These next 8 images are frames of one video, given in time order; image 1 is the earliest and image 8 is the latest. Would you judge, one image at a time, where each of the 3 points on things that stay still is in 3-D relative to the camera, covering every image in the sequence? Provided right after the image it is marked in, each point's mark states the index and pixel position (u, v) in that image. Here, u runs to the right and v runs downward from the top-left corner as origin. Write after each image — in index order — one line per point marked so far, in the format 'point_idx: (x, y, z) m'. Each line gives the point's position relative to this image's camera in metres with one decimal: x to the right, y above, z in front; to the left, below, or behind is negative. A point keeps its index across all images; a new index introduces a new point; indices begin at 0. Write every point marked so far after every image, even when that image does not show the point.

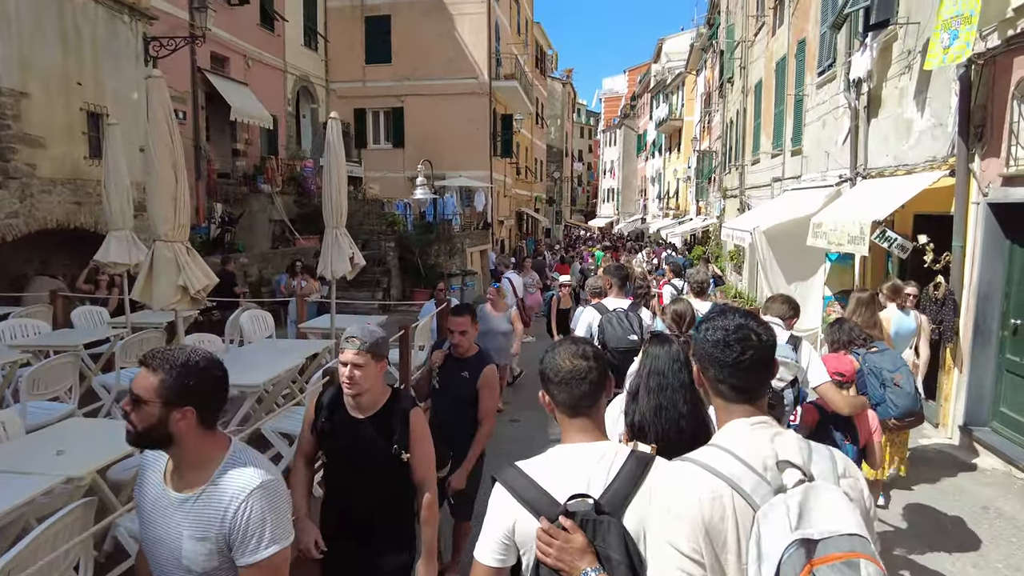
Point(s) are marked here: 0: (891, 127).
0: (+4.5, +1.9, +7.9) m
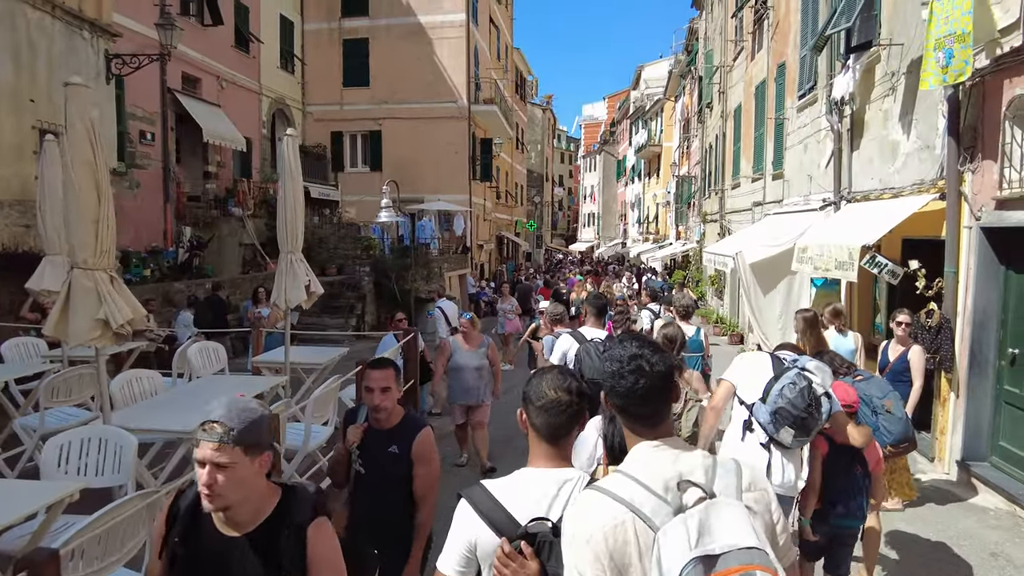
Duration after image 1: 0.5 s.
0: (+4.2, +1.6, +7.7) m
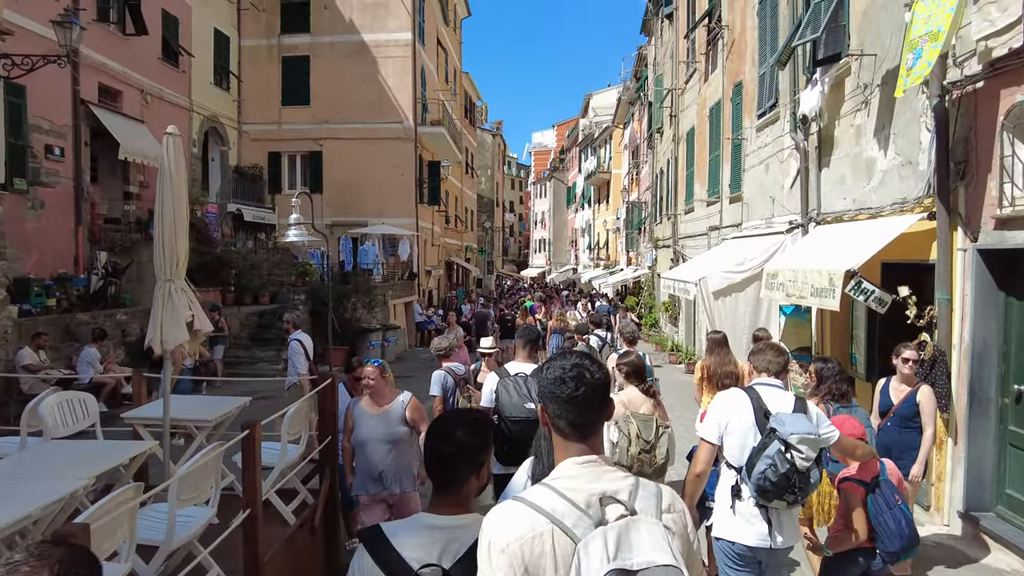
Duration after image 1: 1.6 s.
0: (+3.6, +1.3, +7.2) m
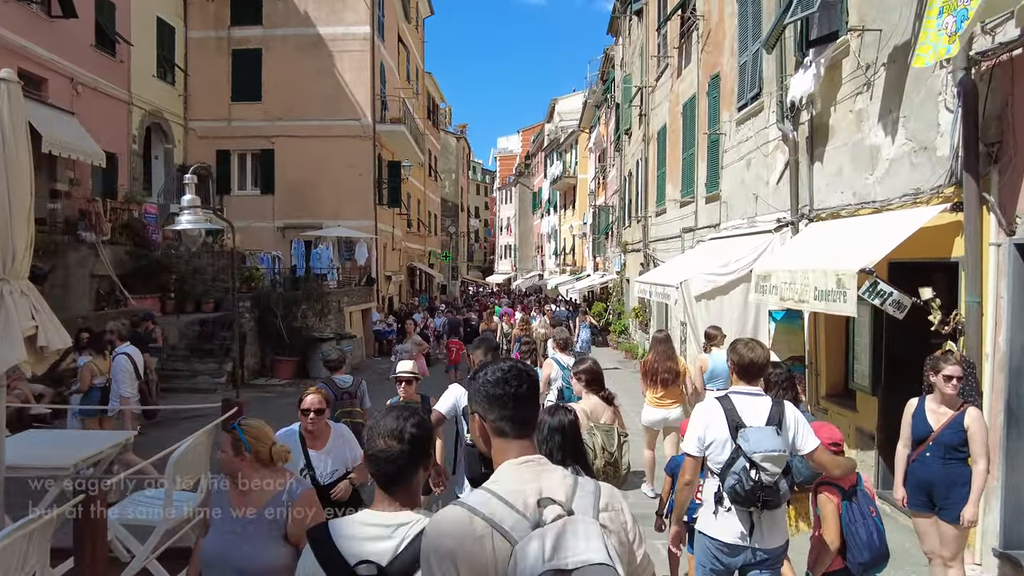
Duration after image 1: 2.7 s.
0: (+3.2, +1.3, +6.5) m
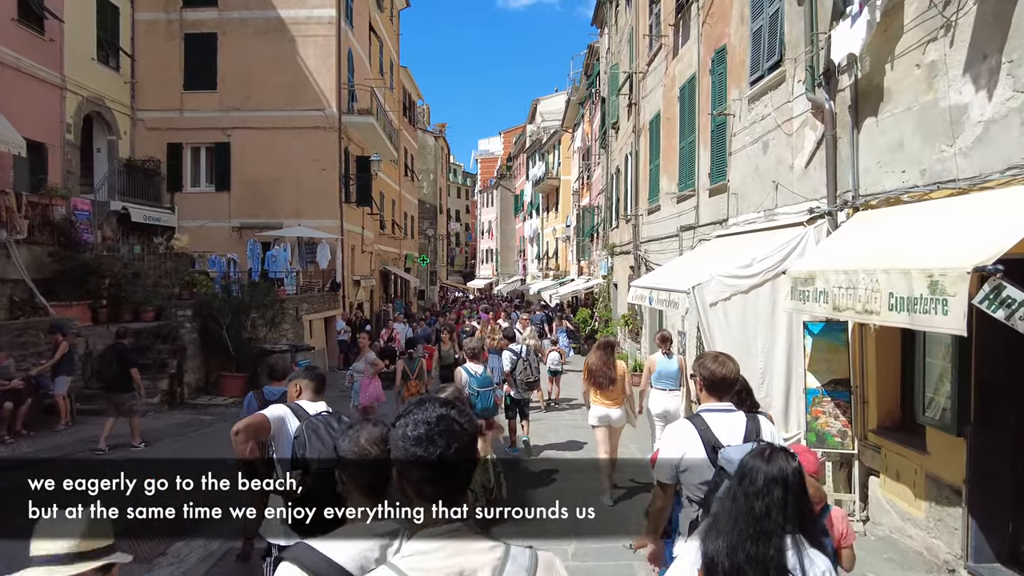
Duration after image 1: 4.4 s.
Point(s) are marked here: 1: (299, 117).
0: (+3.0, +1.2, +5.0) m
1: (-5.9, +4.7, +18.7) m
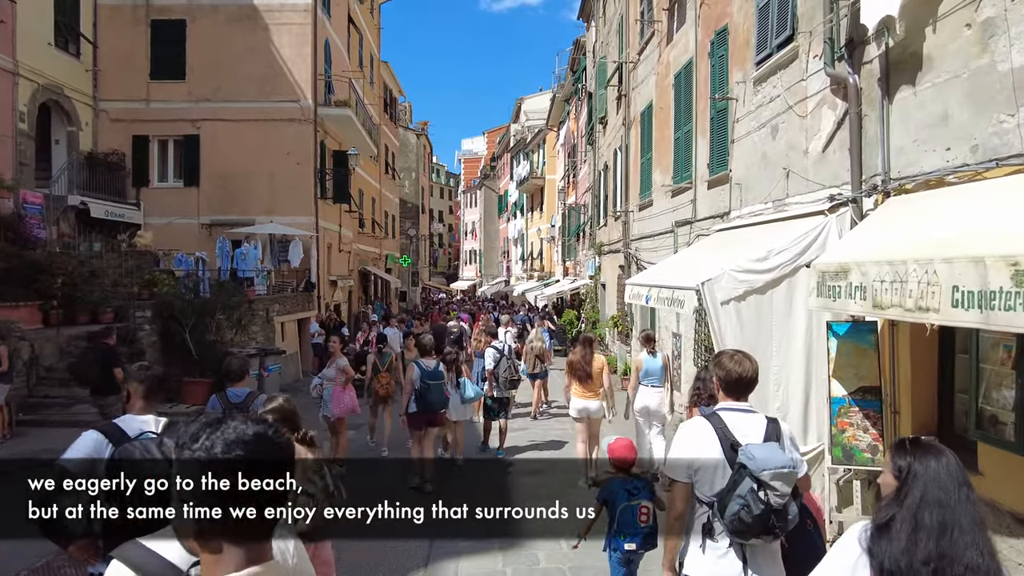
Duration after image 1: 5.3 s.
0: (+2.9, +1.3, +4.4) m
1: (-6.3, +4.7, +17.8) m
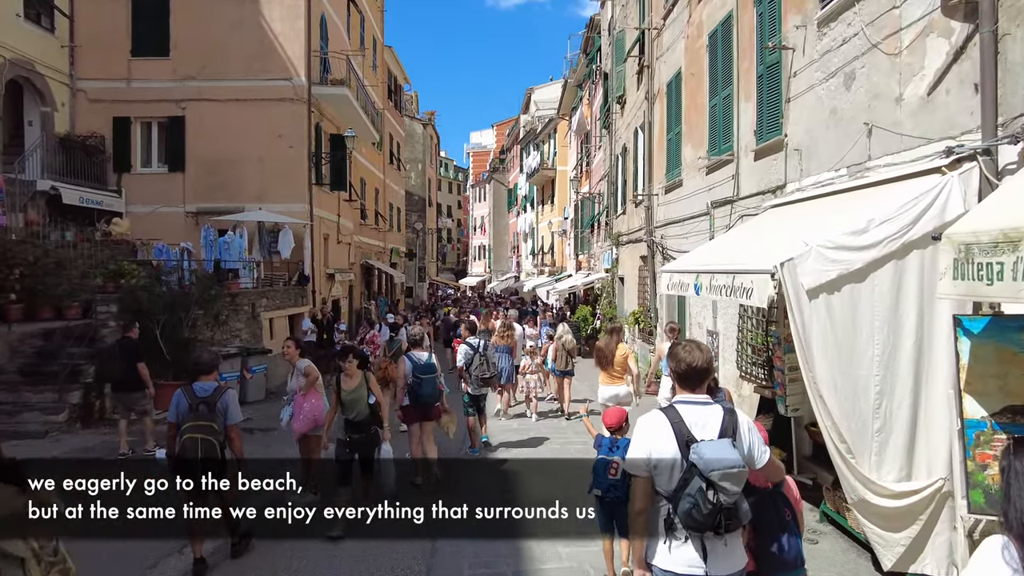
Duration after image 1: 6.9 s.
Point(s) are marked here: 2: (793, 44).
0: (+3.0, +1.4, +2.9) m
1: (-6.1, +4.9, +16.5) m
2: (+2.9, +2.5, +7.0) m
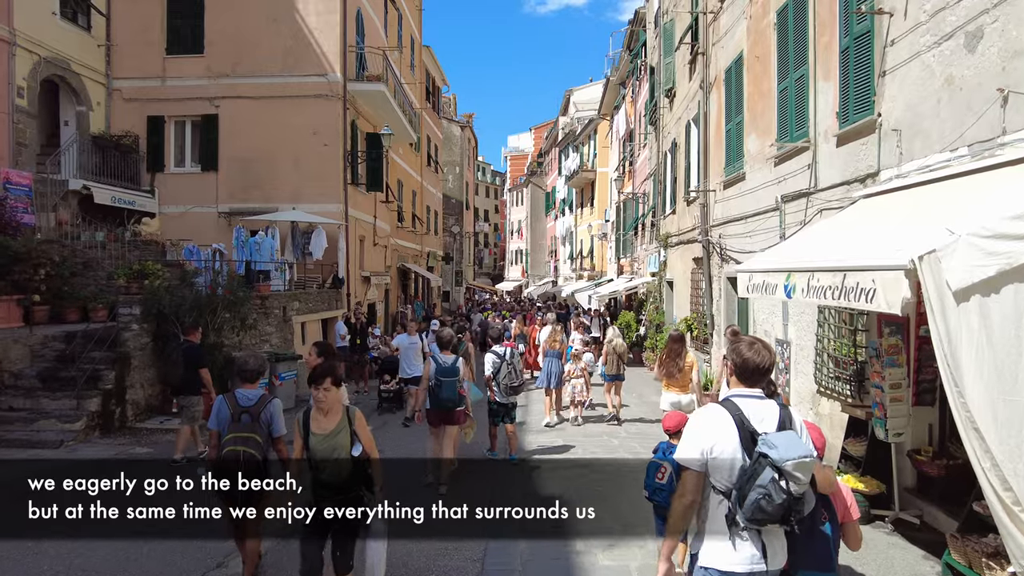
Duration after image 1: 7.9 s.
0: (+3.2, +1.4, +1.9) m
1: (-5.1, +4.8, +16.0) m
2: (+3.4, +2.5, +6.0) m
